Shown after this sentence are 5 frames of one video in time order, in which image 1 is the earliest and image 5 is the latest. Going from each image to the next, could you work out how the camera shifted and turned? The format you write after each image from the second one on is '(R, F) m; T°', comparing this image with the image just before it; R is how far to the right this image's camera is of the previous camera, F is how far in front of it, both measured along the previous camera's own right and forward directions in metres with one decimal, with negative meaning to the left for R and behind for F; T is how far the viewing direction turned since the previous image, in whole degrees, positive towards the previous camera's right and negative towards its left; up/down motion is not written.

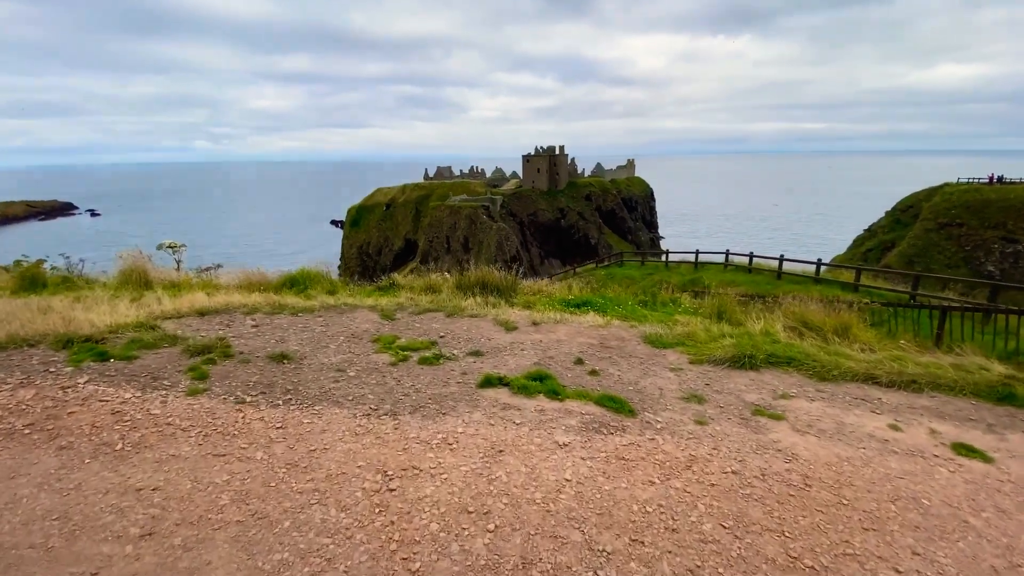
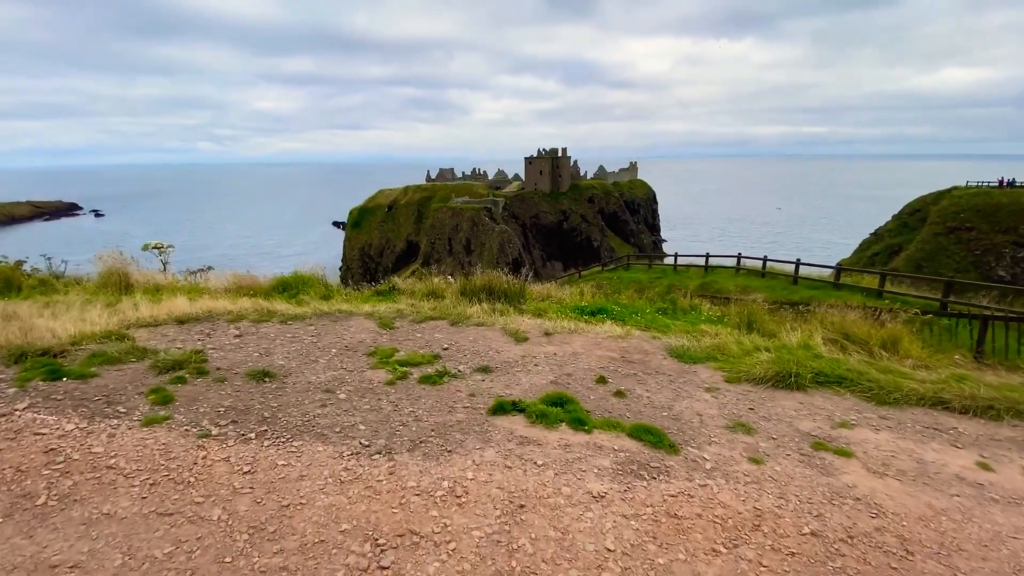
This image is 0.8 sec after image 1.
(-0.2, +1.0) m; 0°
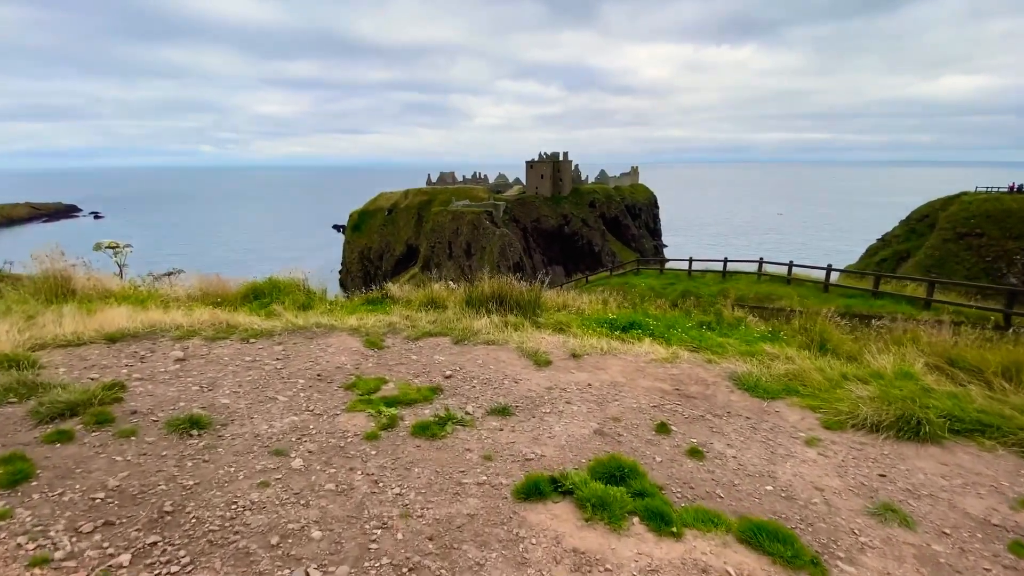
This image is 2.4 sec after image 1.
(-0.3, +1.9) m; 0°
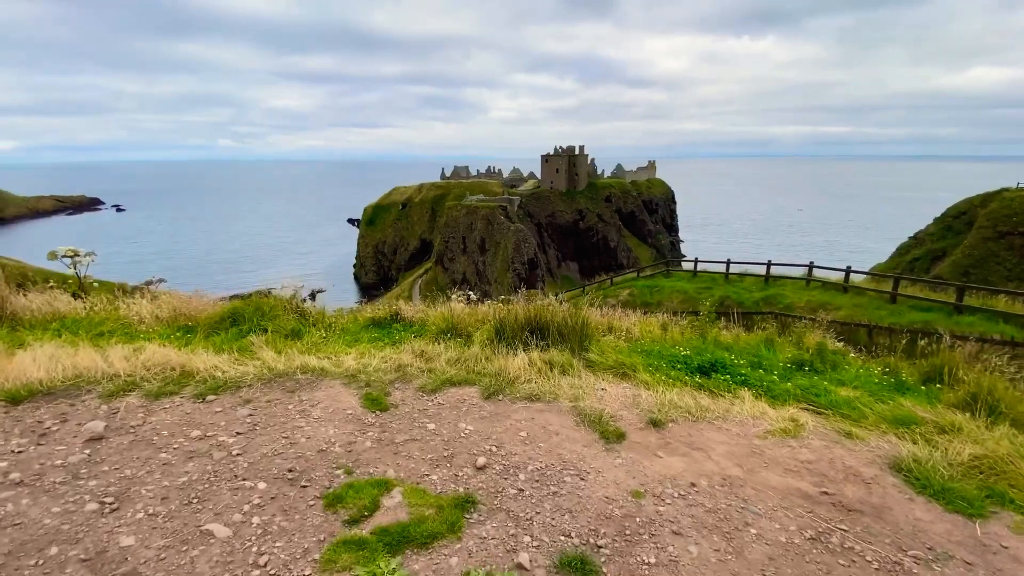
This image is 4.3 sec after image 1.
(-0.5, +2.2) m; -2°
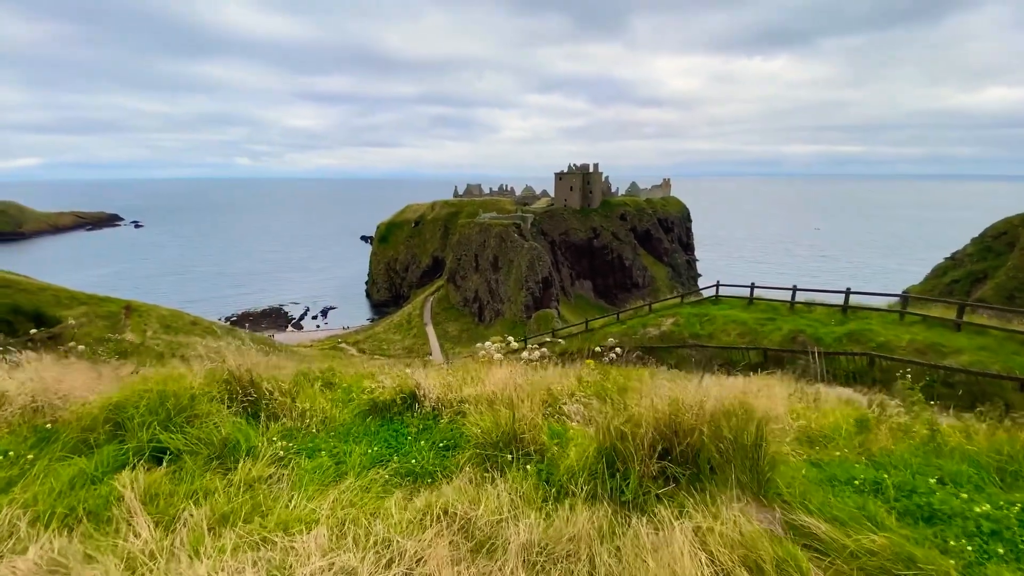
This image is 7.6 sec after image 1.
(-0.9, +3.7) m; -1°
